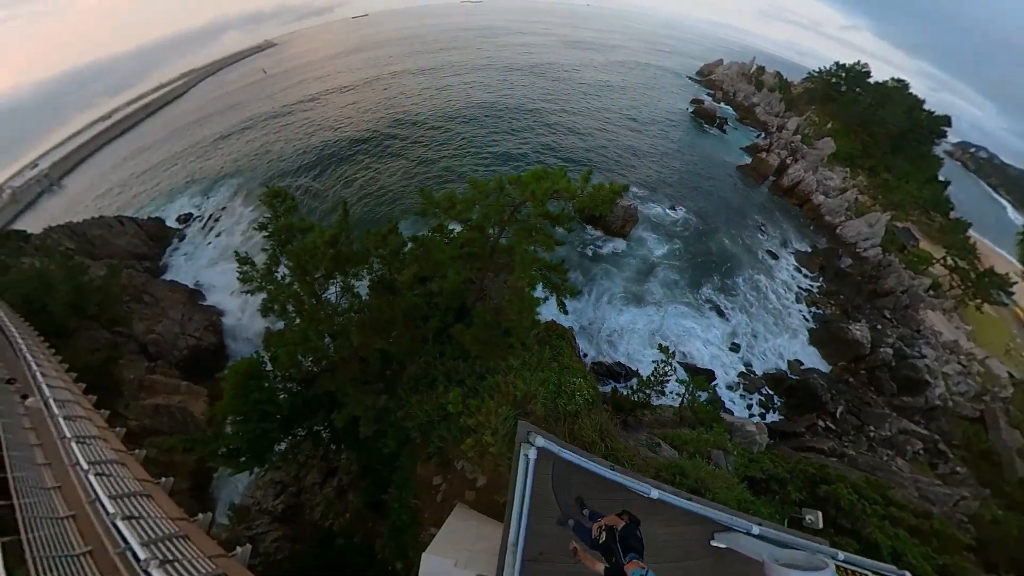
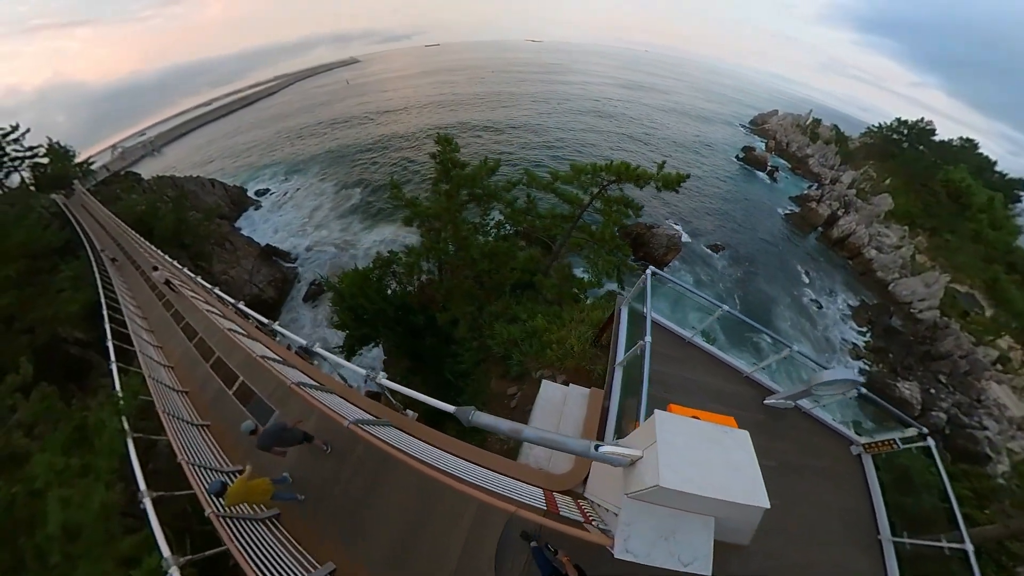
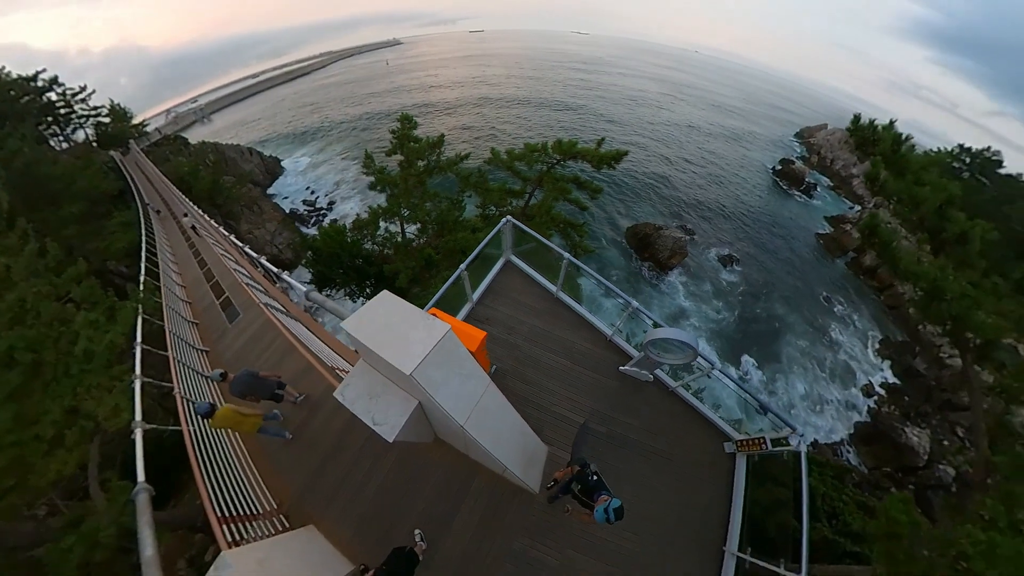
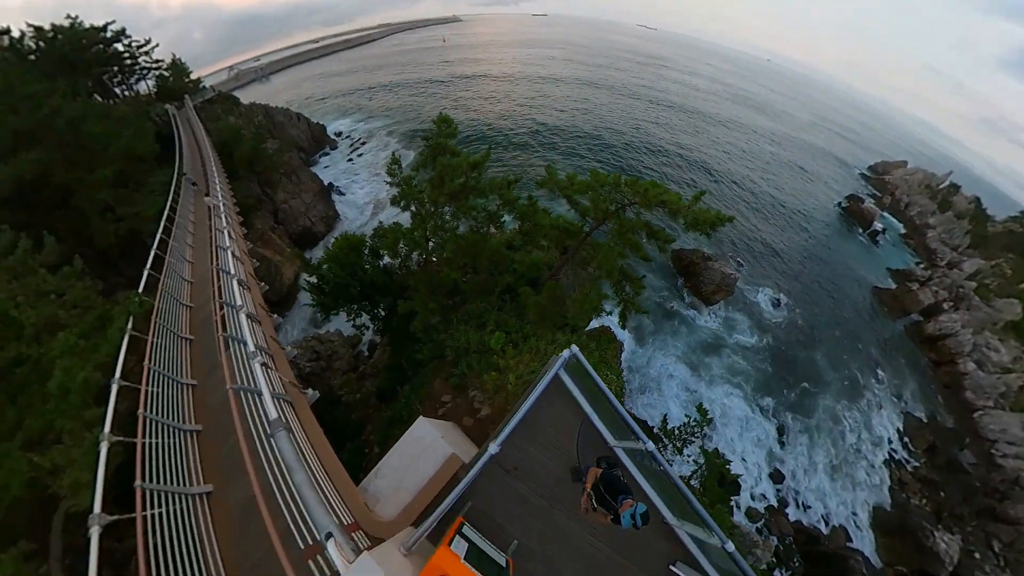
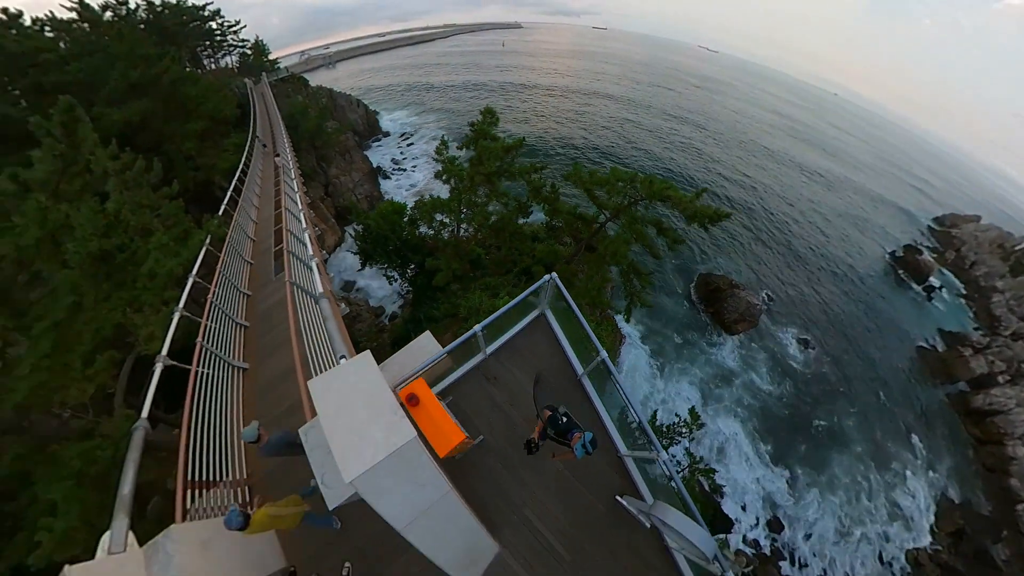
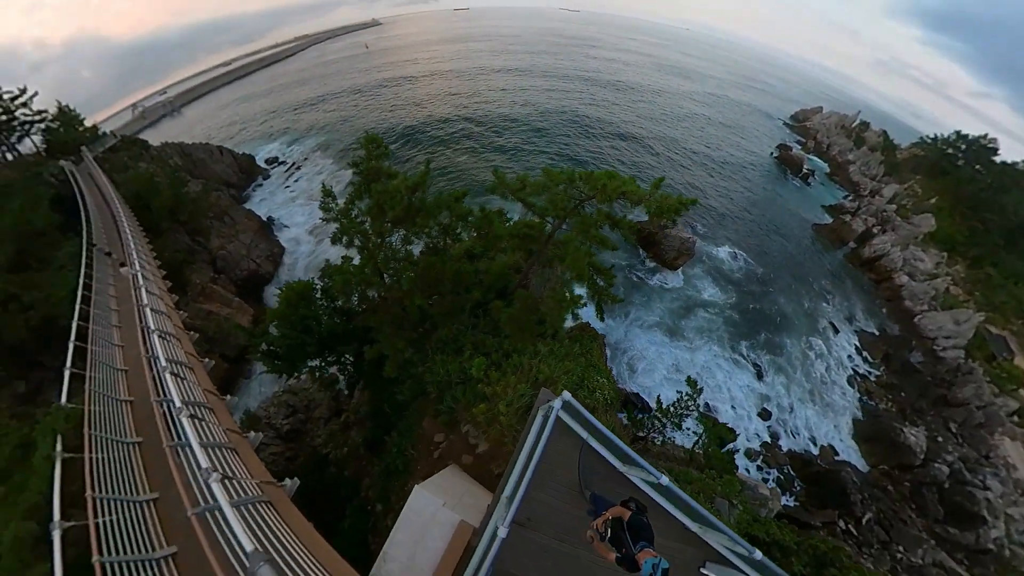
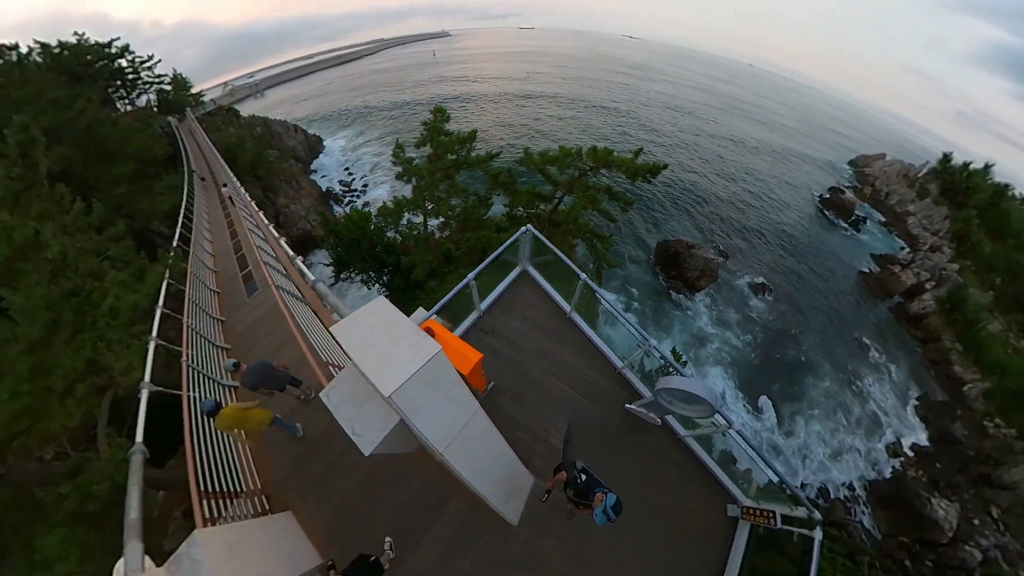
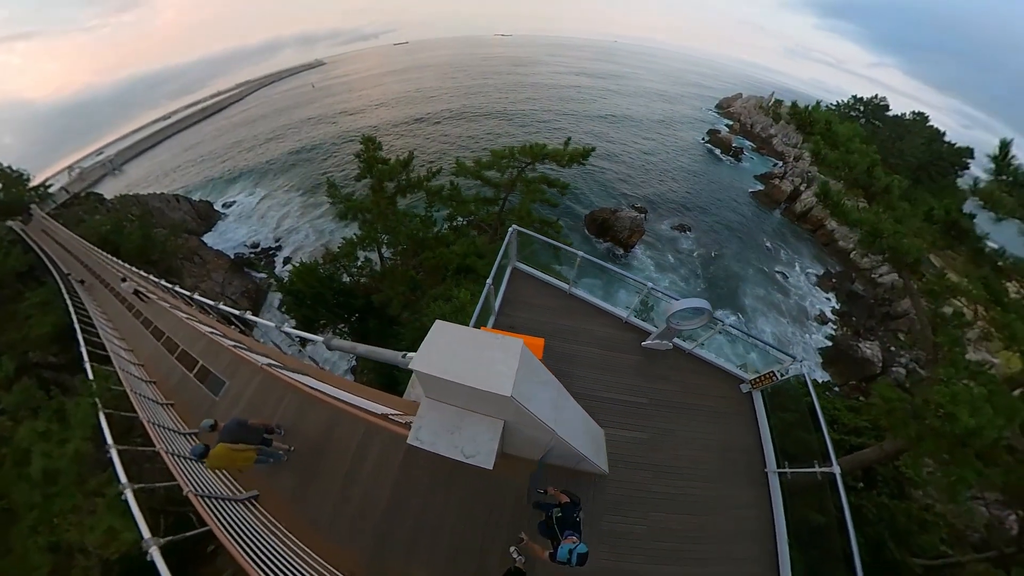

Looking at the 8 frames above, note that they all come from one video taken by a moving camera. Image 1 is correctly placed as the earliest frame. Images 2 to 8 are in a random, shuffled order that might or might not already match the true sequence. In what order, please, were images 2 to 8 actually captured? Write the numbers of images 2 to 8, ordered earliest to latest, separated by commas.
6, 4, 5, 7, 3, 8, 2
